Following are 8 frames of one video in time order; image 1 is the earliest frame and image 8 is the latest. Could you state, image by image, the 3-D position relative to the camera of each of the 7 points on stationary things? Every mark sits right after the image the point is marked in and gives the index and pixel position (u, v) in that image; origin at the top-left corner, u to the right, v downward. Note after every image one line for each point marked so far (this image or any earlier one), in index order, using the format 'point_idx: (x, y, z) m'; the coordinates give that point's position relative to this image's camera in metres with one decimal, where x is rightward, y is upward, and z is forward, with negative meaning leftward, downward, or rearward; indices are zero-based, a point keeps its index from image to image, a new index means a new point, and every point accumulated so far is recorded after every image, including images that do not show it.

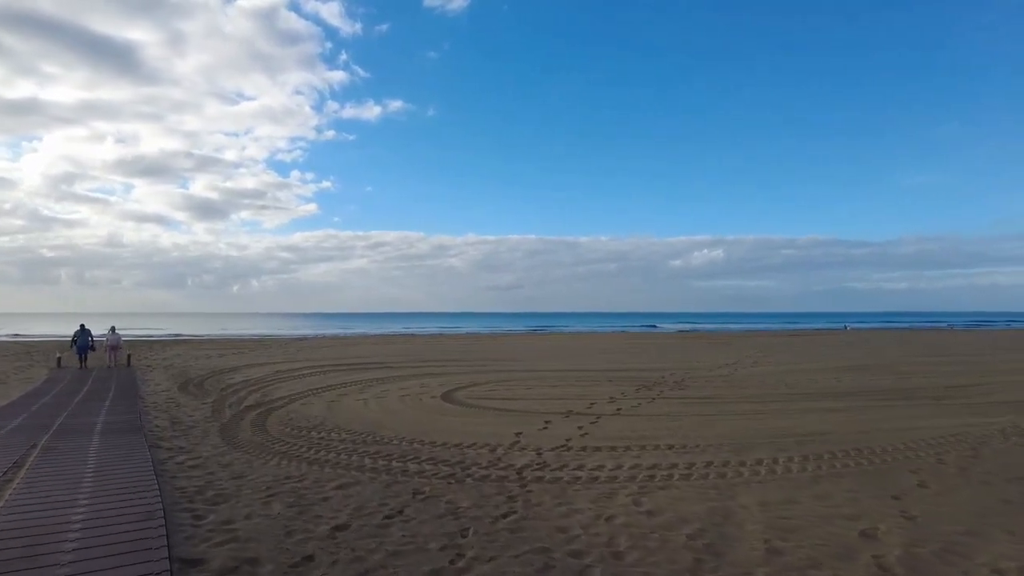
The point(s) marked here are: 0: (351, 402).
0: (-3.5, -2.5, +12.3) m
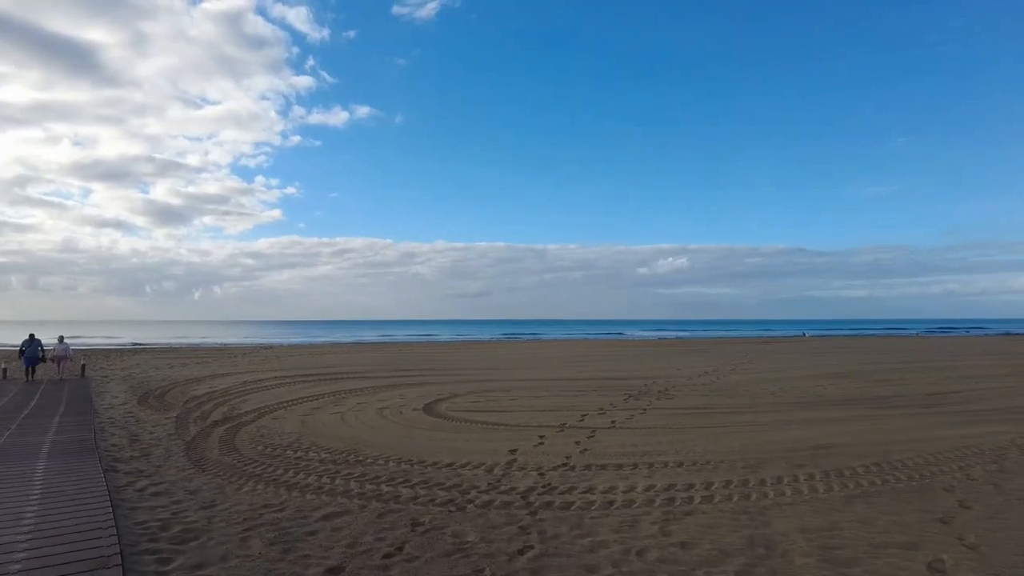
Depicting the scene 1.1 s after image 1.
0: (-3.8, -2.7, +11.6) m
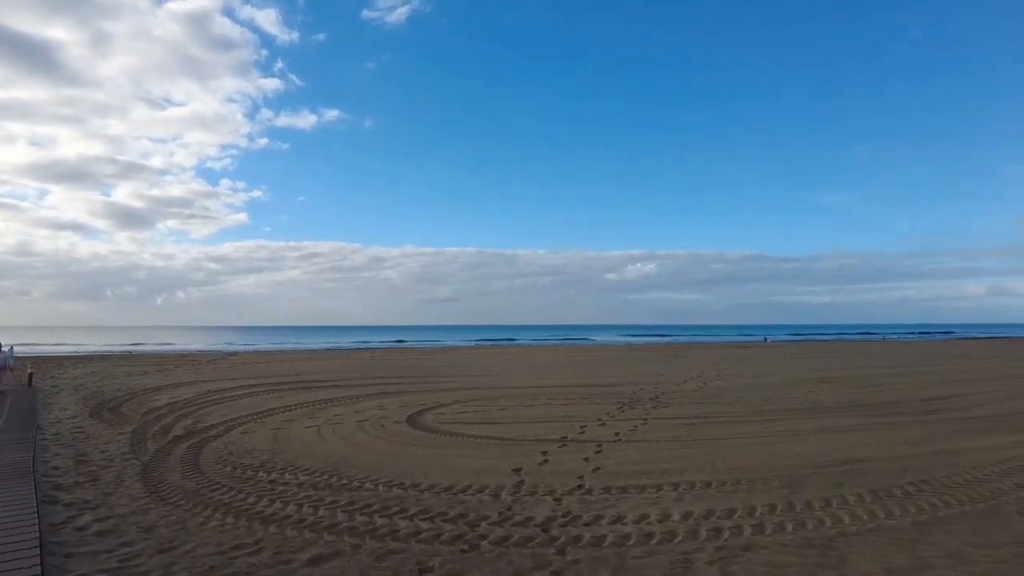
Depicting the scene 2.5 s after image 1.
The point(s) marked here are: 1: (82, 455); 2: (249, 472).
0: (-3.9, -2.7, +10.5) m
1: (-6.5, -2.5, +8.5) m
2: (-3.5, -2.4, +7.4) m
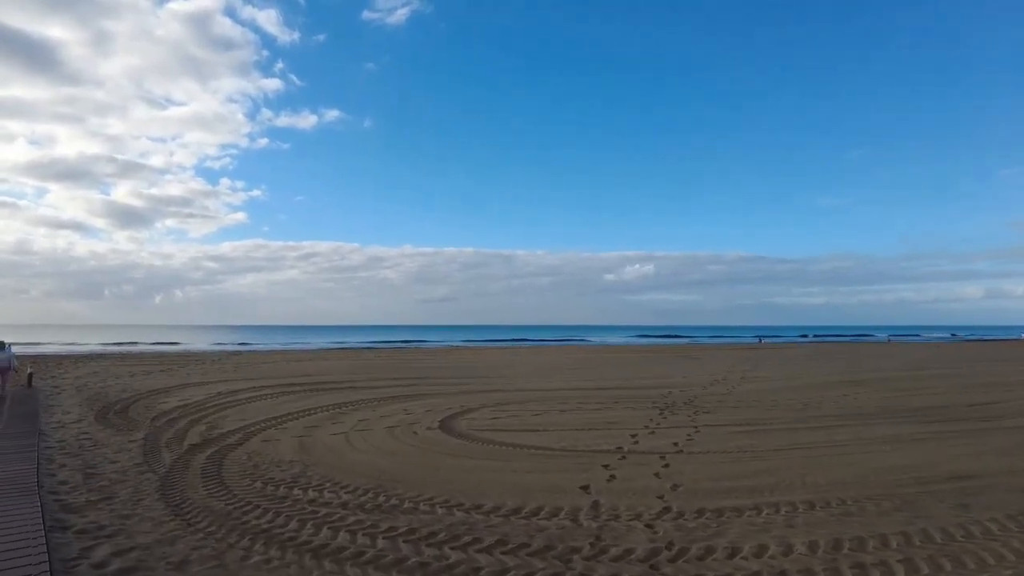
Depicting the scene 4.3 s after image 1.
0: (-3.2, -2.6, +9.7) m
1: (-5.8, -2.5, +7.7) m
2: (-2.7, -2.4, +6.6) m
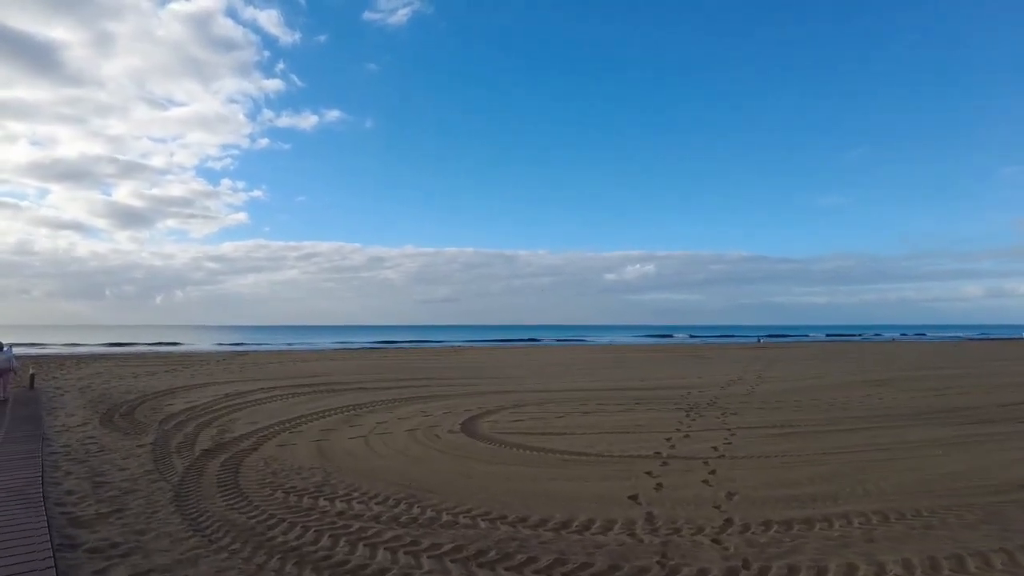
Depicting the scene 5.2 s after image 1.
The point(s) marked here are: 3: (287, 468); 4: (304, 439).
0: (-2.7, -2.6, +9.3) m
1: (-5.3, -2.4, +7.2) m
2: (-2.3, -2.3, +6.2) m
3: (-3.1, -2.5, +7.7) m
4: (-3.6, -2.6, +9.7) m
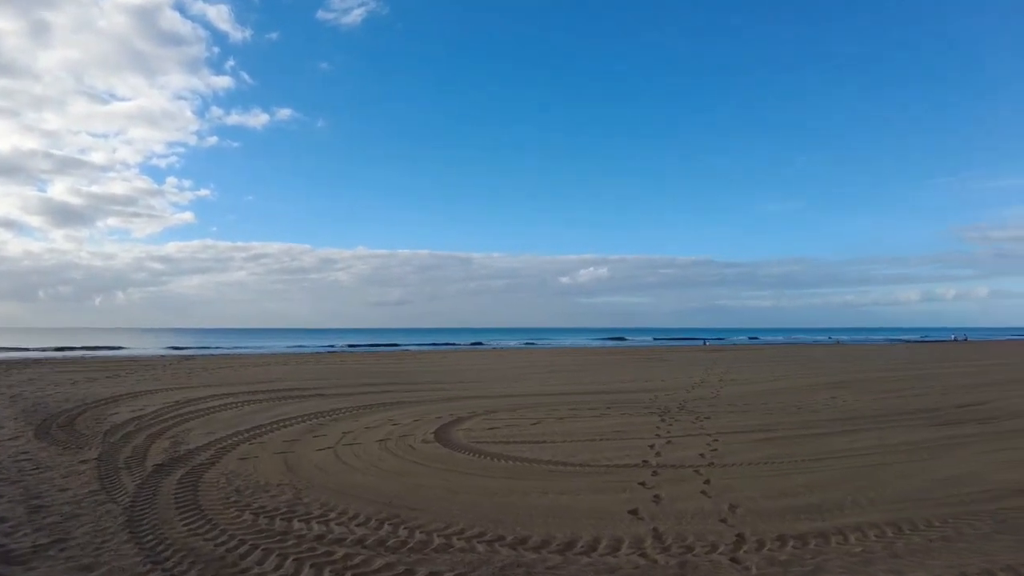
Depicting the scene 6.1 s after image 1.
0: (-3.0, -2.6, +8.7) m
1: (-5.5, -2.4, +6.4) m
2: (-2.3, -2.3, +5.6) m
3: (-3.3, -2.5, +7.1) m
4: (-3.9, -2.6, +9.0) m
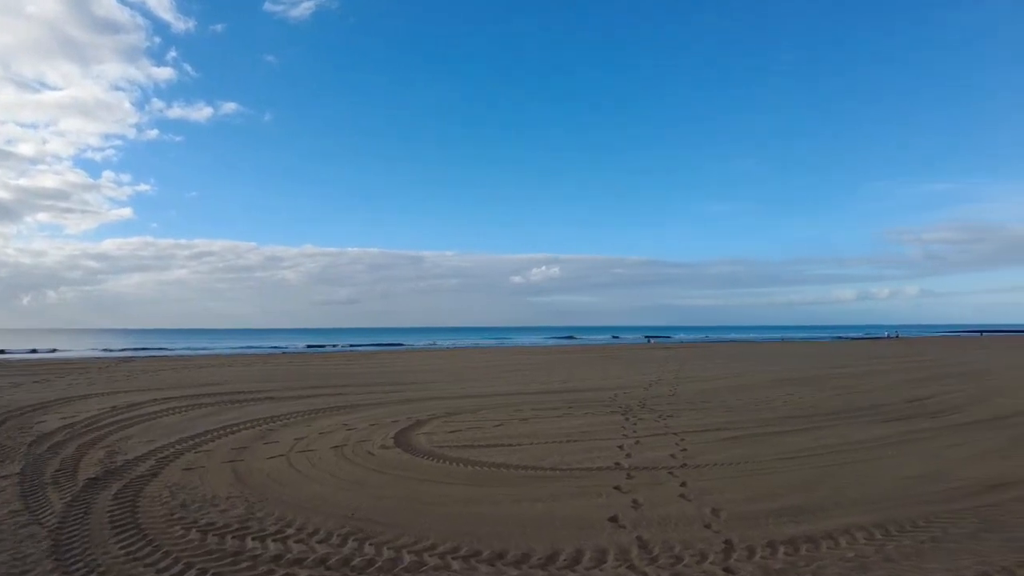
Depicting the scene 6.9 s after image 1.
0: (-3.5, -2.5, +8.1) m
1: (-5.7, -2.4, +5.7) m
2: (-2.5, -2.3, +5.1) m
3: (-3.6, -2.4, +6.5) m
4: (-4.4, -2.6, +8.4) m
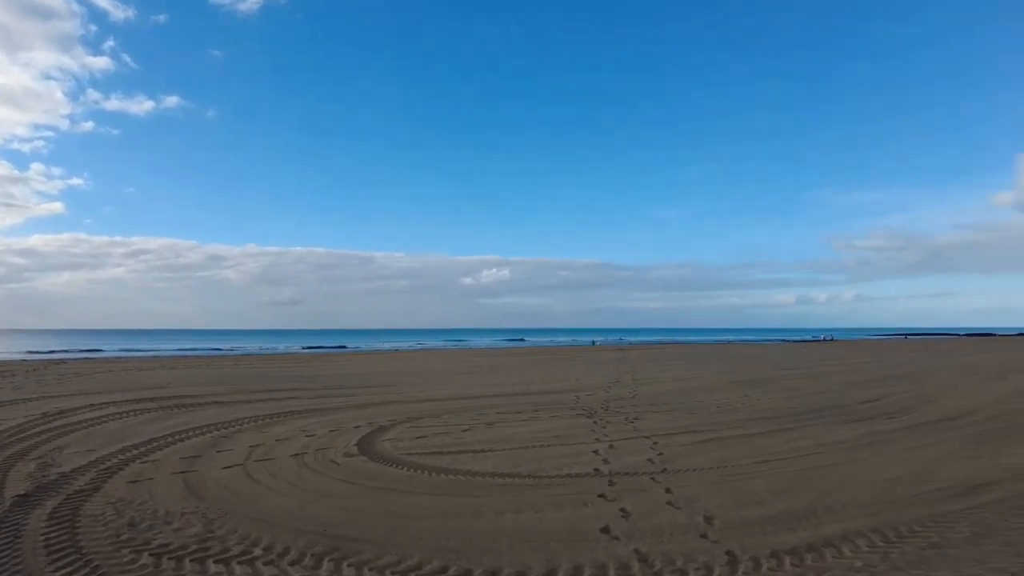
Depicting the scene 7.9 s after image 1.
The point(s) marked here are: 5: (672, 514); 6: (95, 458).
0: (-3.8, -2.5, +7.5) m
1: (-5.8, -2.3, +4.9) m
2: (-2.6, -2.2, +4.5) m
3: (-3.8, -2.4, +5.9) m
4: (-4.7, -2.5, +7.7) m
5: (+1.6, -2.2, +5.6) m
6: (-6.2, -2.6, +8.3) m
